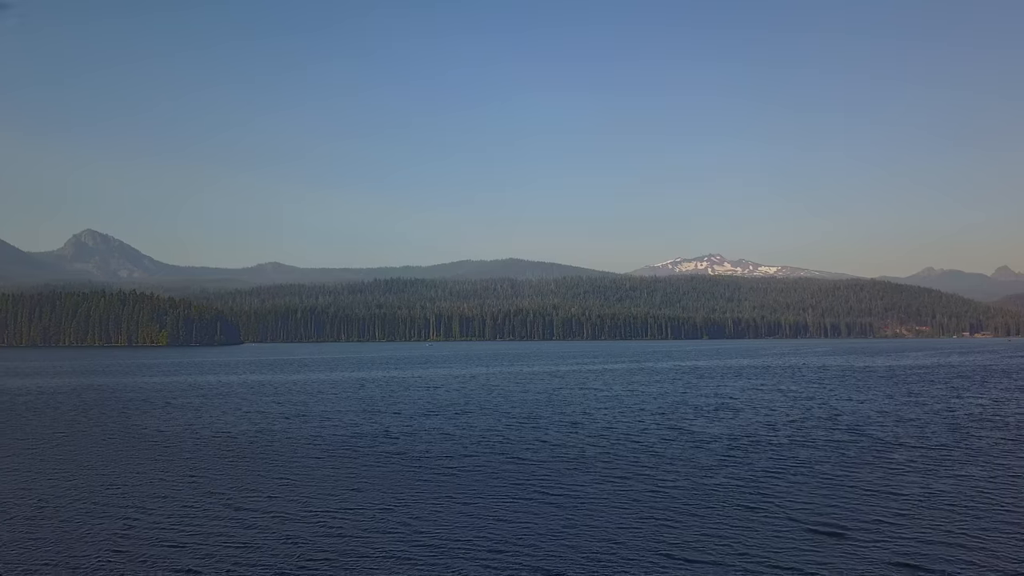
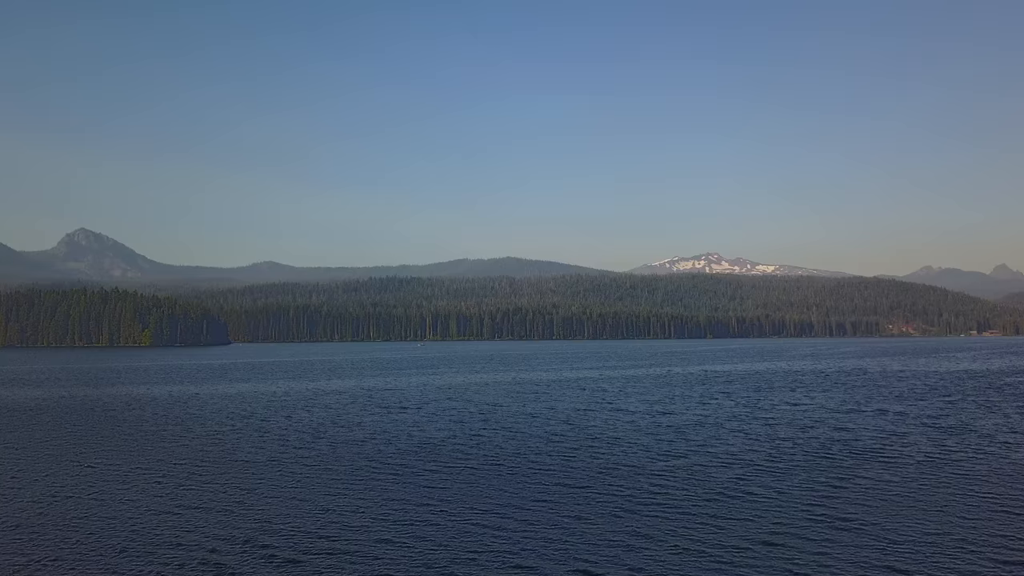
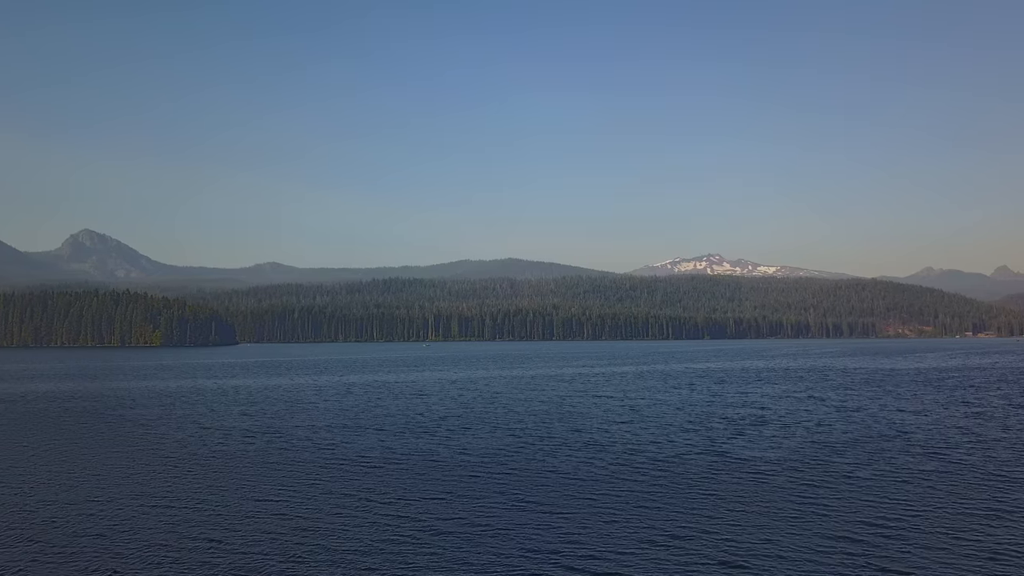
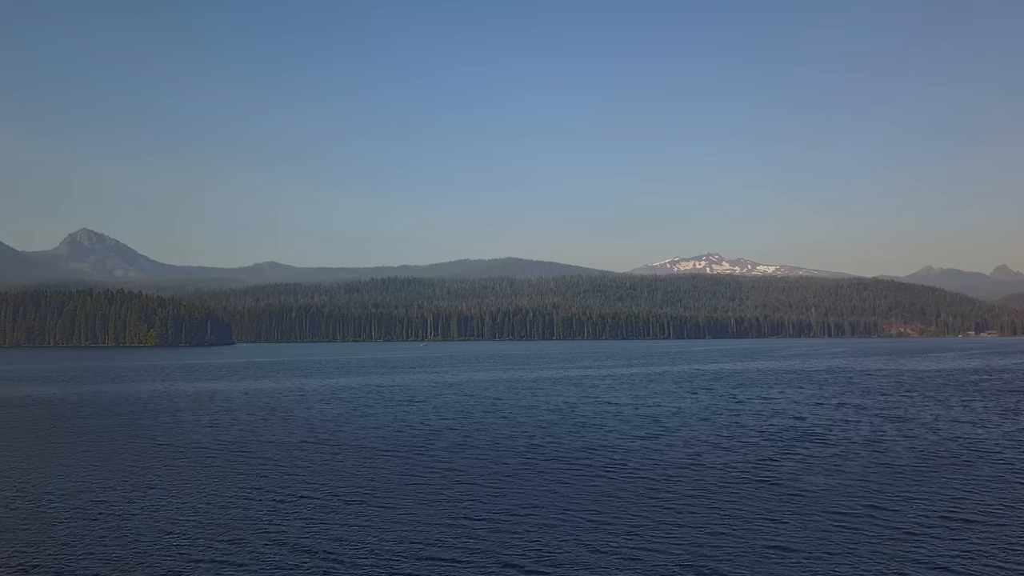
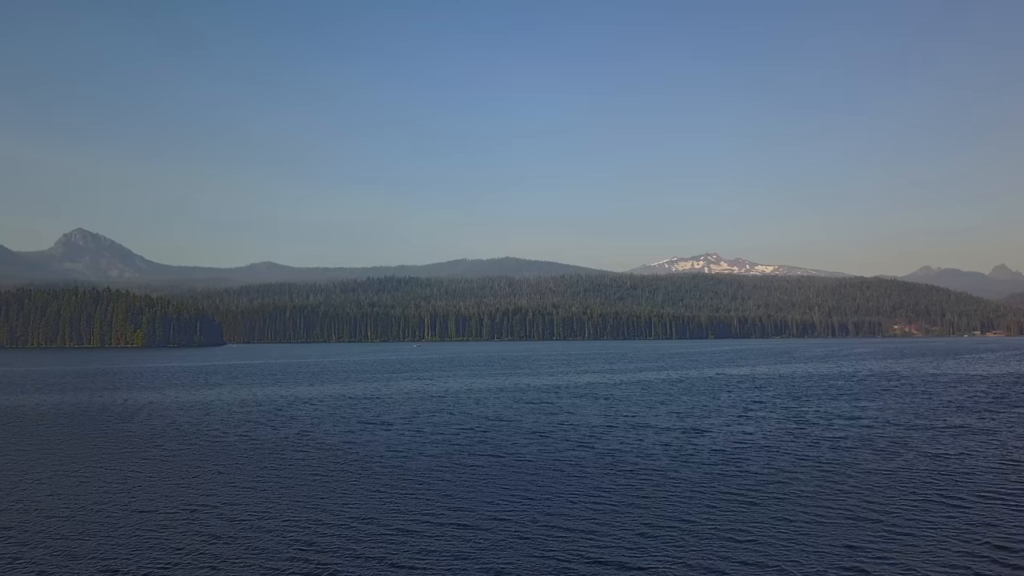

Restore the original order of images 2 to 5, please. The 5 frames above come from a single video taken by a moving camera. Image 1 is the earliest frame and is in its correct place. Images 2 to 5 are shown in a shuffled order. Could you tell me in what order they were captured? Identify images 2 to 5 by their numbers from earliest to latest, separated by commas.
3, 4, 2, 5
